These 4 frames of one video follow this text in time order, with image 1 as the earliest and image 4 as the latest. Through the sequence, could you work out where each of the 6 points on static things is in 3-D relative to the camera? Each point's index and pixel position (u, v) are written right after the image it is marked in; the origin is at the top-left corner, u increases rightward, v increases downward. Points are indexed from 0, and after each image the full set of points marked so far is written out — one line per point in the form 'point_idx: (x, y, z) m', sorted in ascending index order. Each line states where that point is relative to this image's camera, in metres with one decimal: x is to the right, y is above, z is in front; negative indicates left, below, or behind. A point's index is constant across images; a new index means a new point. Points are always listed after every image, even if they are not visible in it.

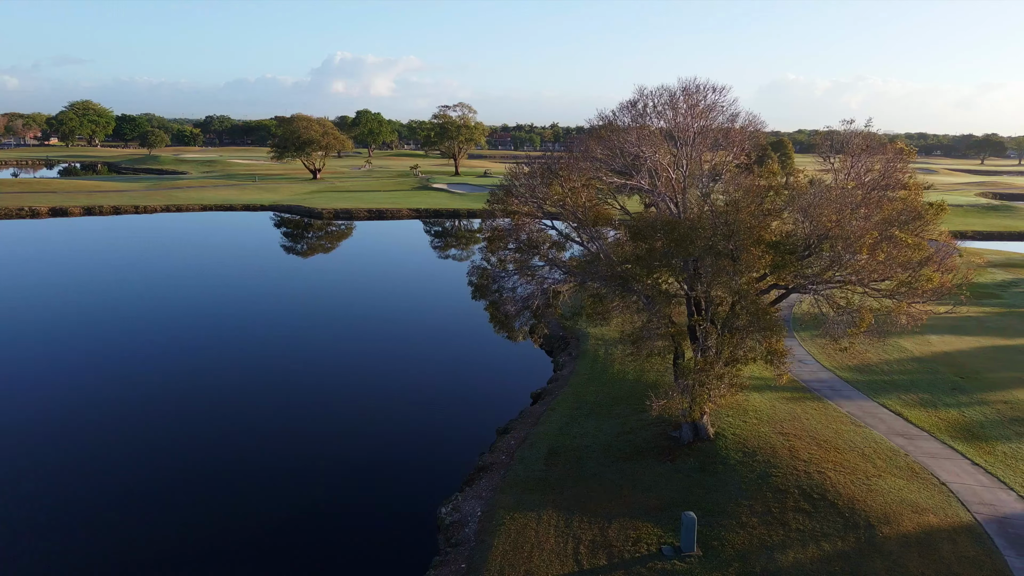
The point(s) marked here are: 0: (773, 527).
0: (+5.8, -5.3, +12.5) m
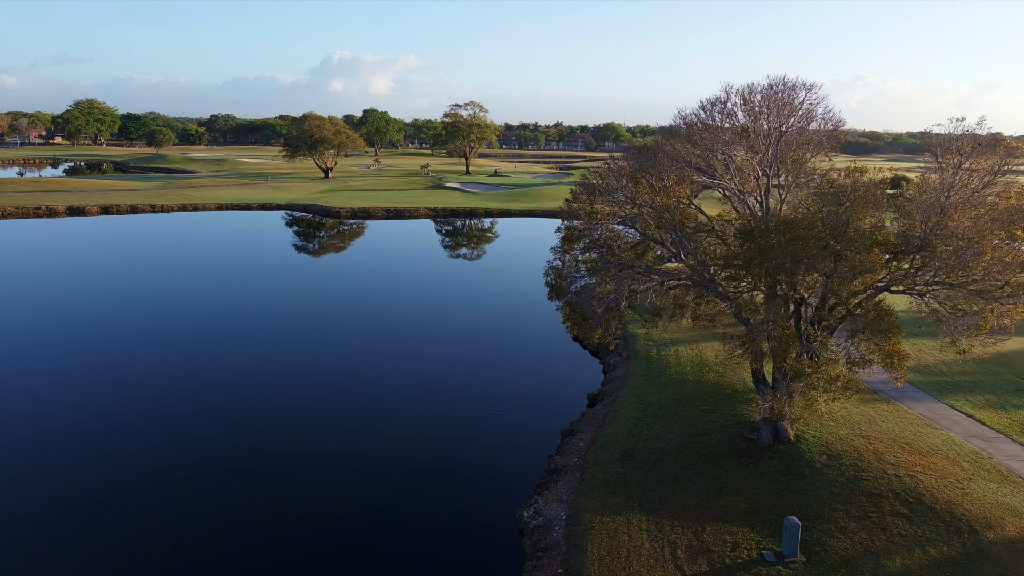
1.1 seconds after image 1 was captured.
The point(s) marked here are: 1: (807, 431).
0: (+7.9, -5.3, +12.3) m
1: (+8.3, -4.0, +15.8) m
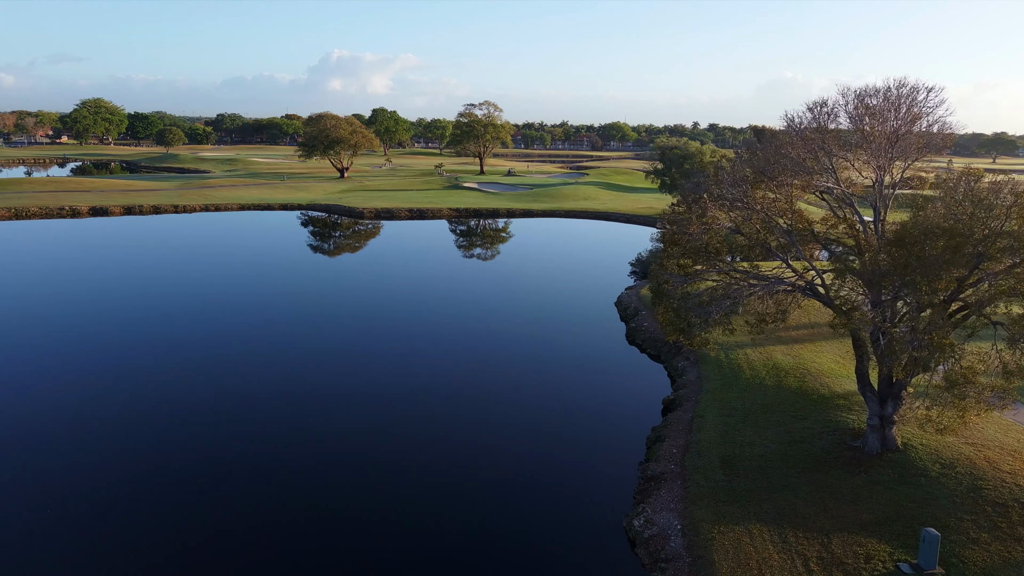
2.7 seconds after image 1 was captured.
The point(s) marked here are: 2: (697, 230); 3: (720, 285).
0: (+10.6, -5.5, +12.1) m
1: (+11.0, -4.1, +15.5) m
2: (+4.9, +1.5, +15.2) m
3: (+5.7, +0.1, +15.3) m
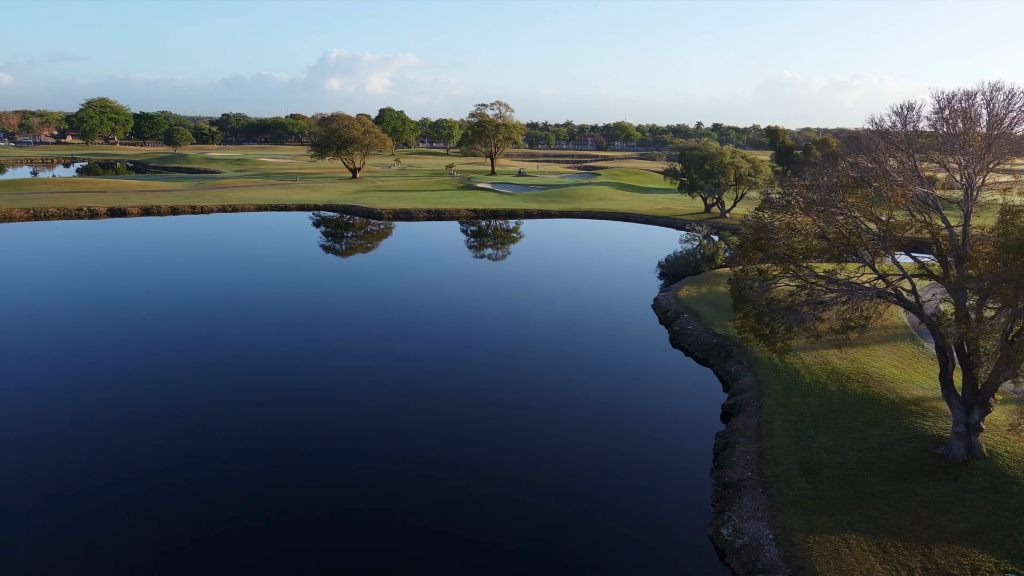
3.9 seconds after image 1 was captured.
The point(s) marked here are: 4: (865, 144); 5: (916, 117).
0: (+12.8, -5.6, +11.9) m
1: (+13.2, -4.3, +15.4) m
2: (+7.1, +1.4, +15.1) m
3: (+7.9, -0.1, +15.2) m
4: (+9.9, +4.1, +16.0) m
5: (+10.6, +4.5, +14.9) m
